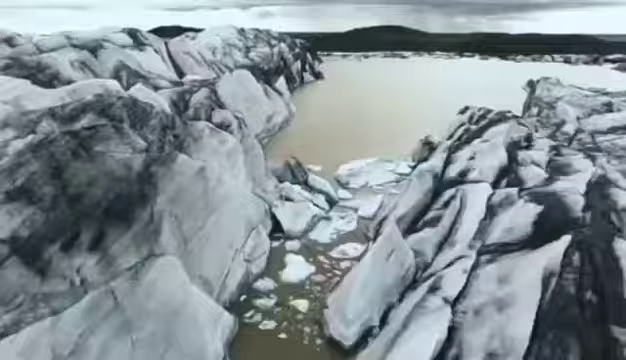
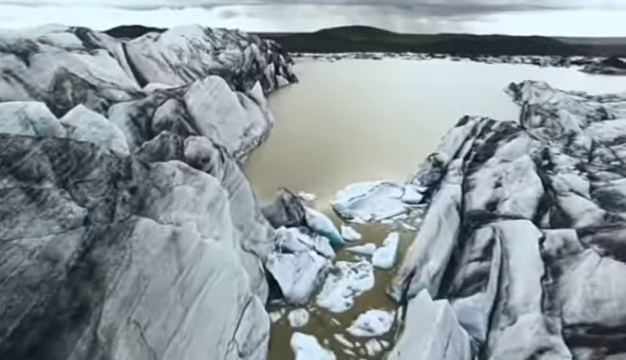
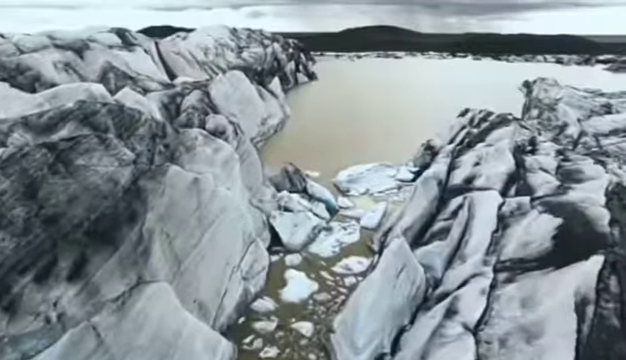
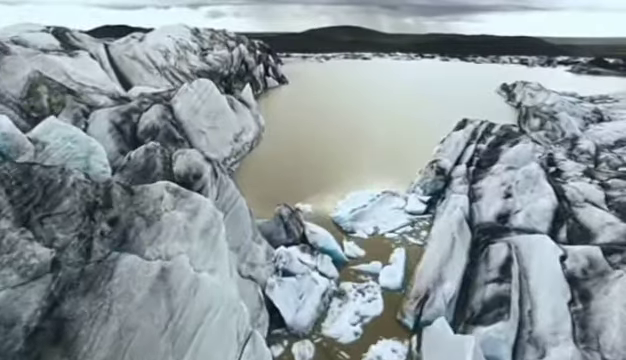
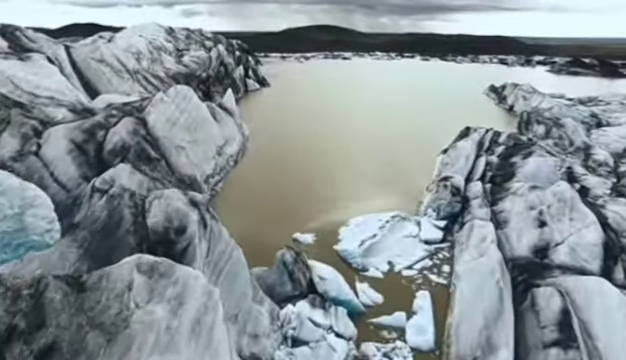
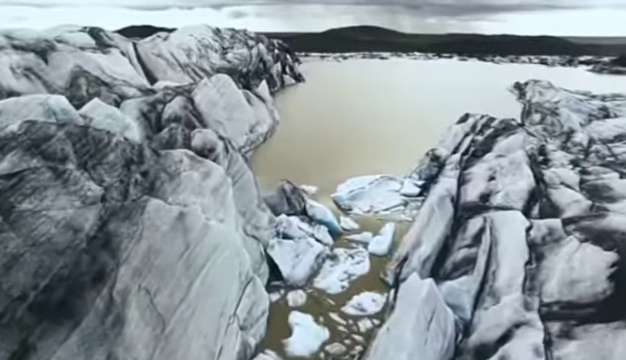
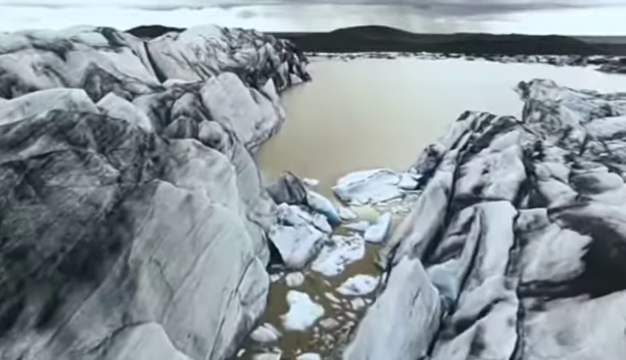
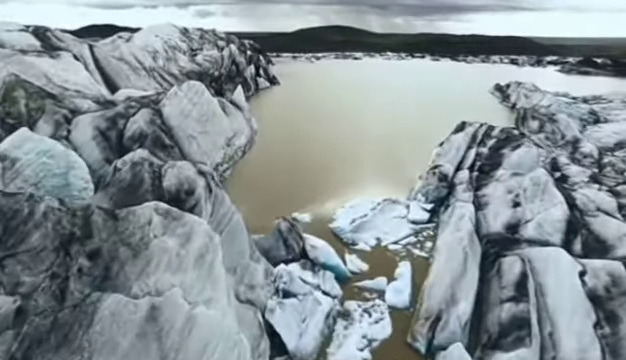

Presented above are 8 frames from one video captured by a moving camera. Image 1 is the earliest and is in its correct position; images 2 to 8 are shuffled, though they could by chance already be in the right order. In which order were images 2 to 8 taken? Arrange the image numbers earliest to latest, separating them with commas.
3, 7, 6, 2, 4, 8, 5
